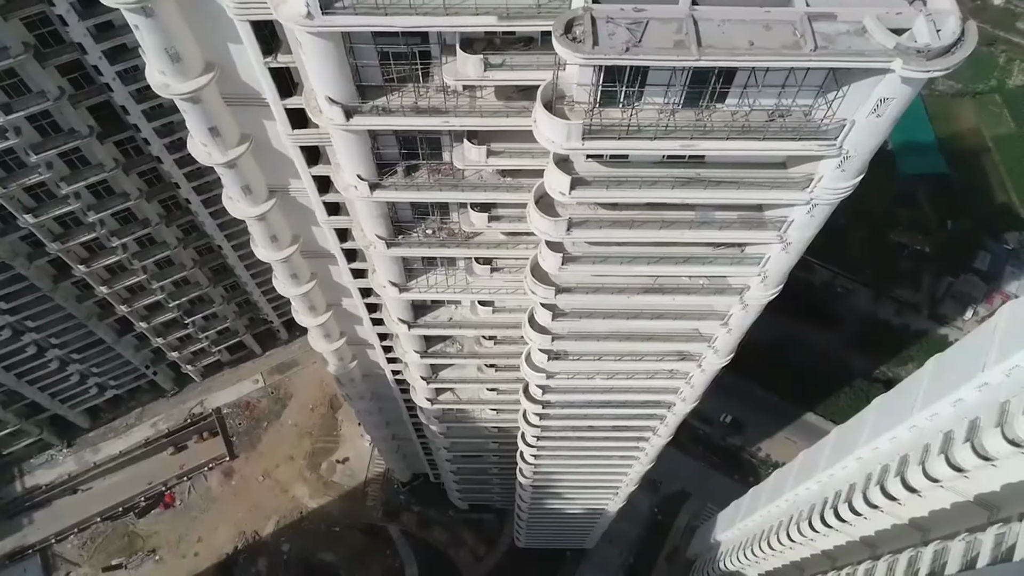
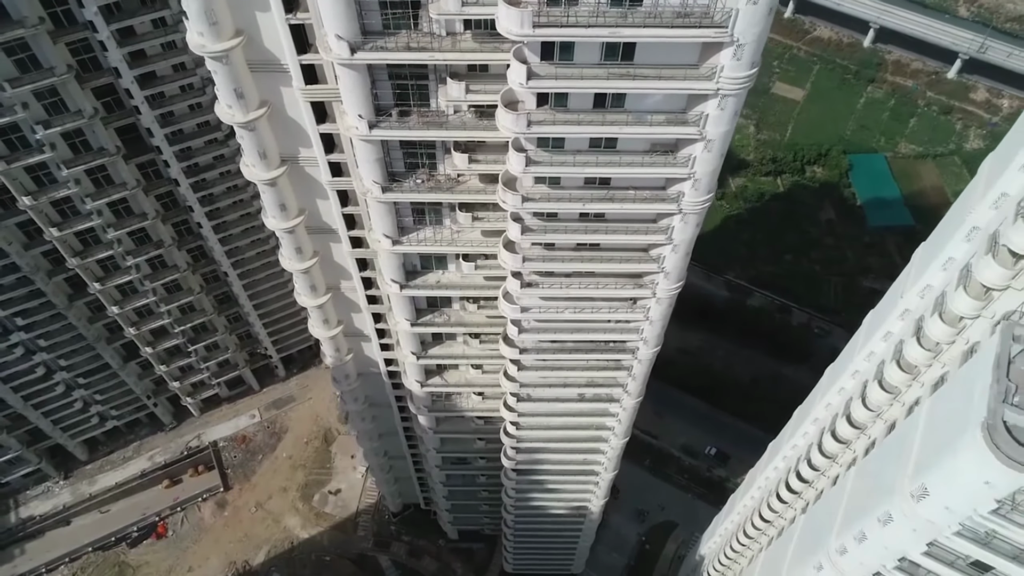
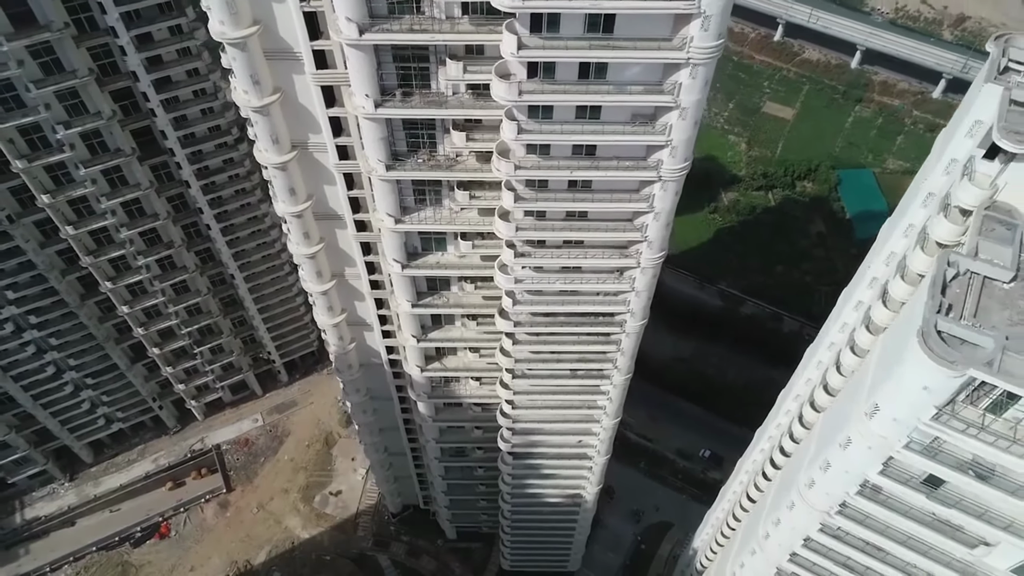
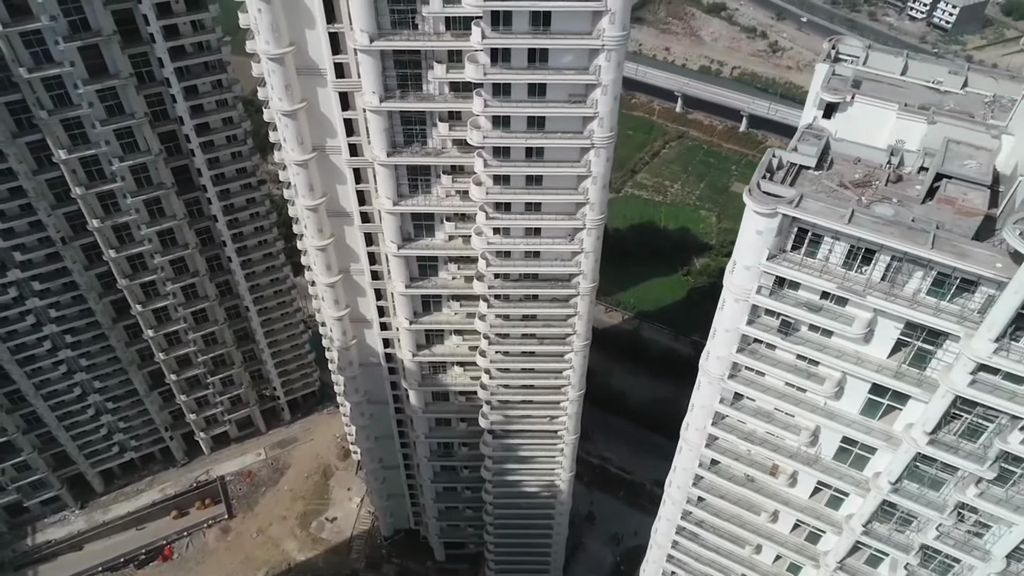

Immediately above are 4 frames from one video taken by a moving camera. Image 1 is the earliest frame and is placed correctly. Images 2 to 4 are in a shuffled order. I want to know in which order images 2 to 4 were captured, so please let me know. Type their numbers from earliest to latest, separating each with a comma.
2, 3, 4
